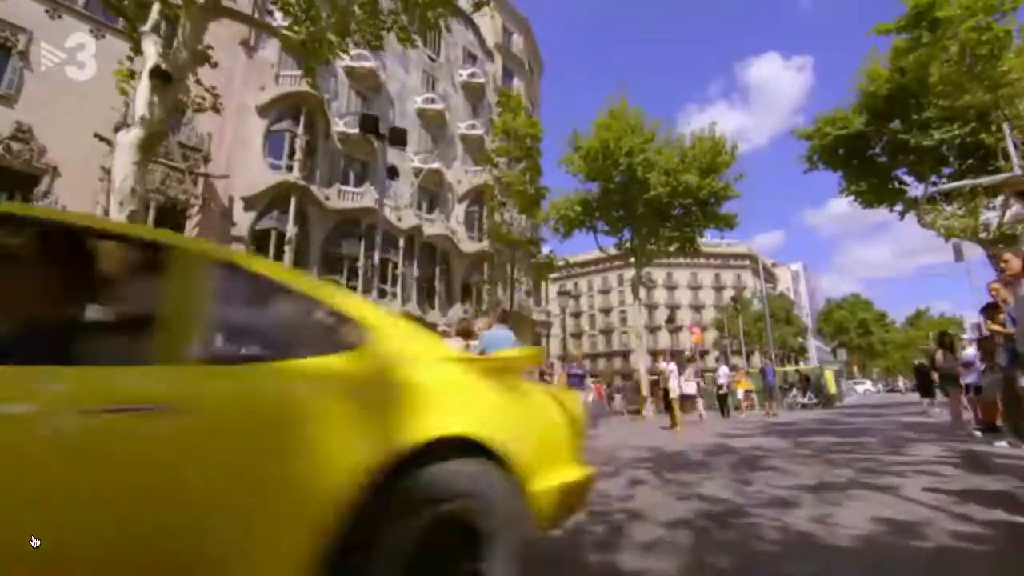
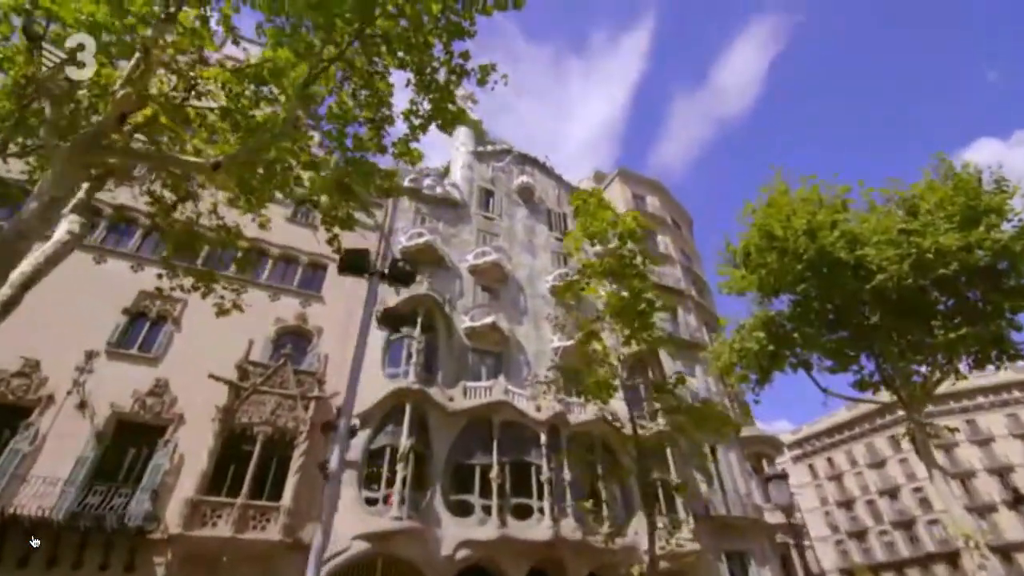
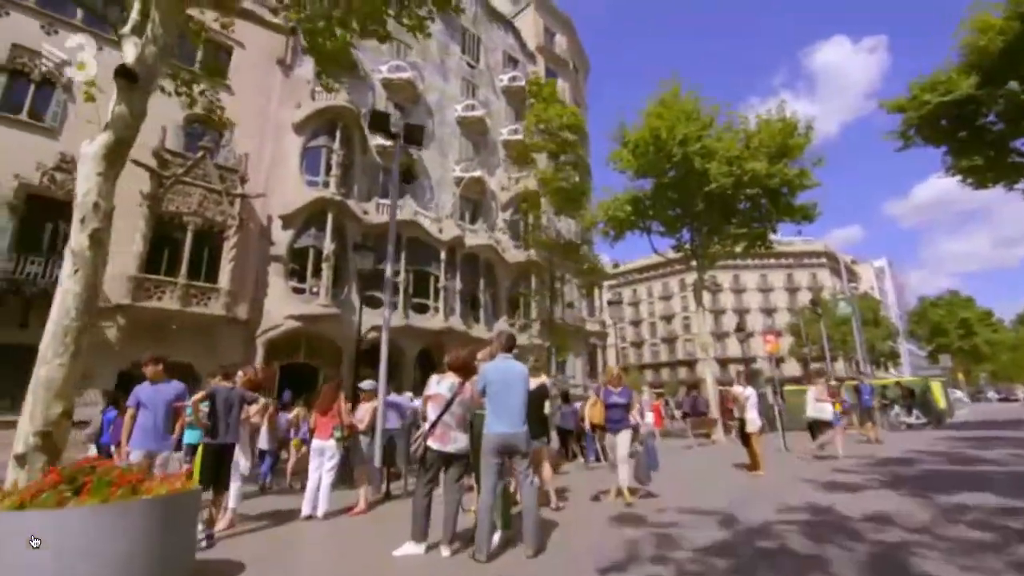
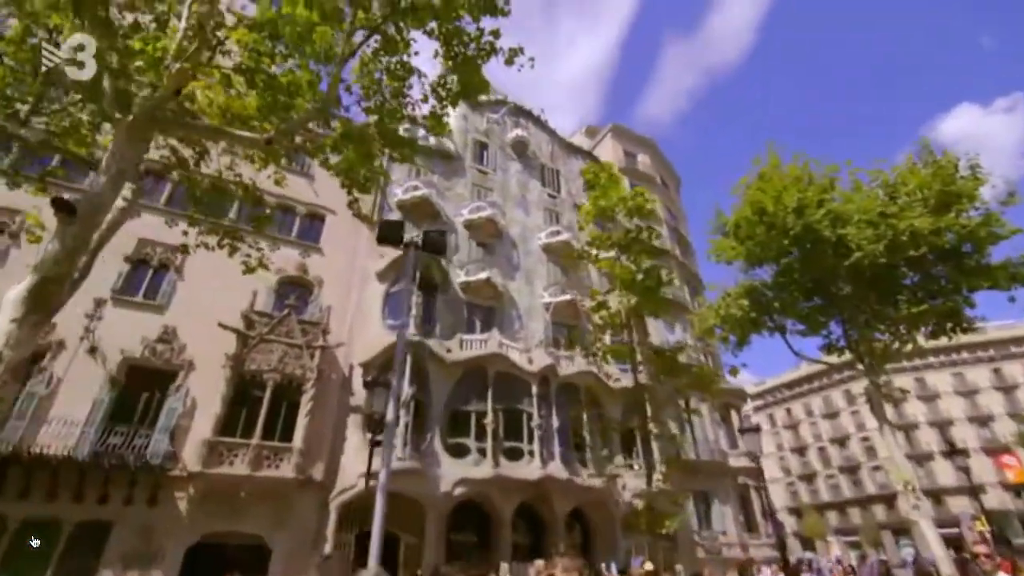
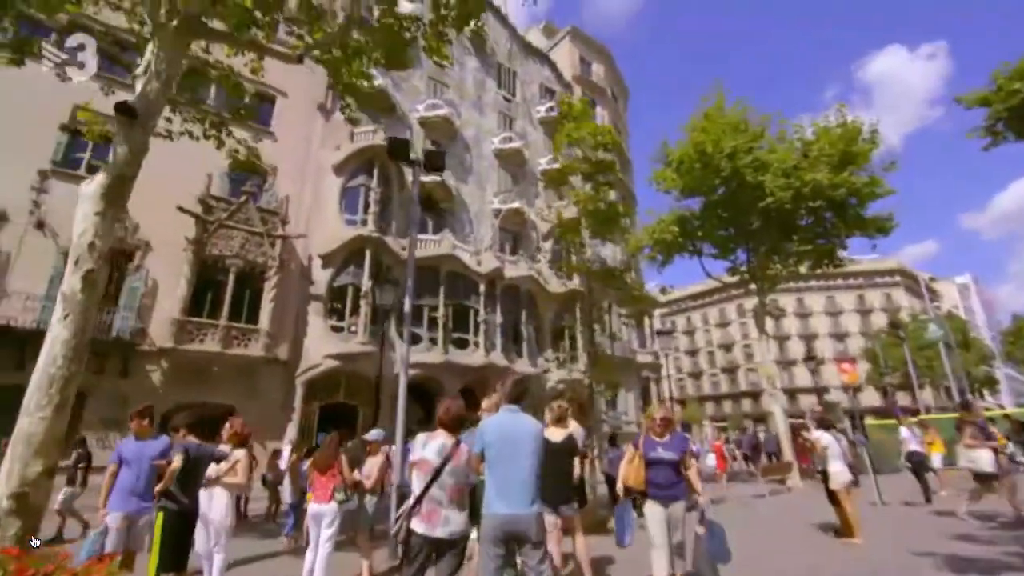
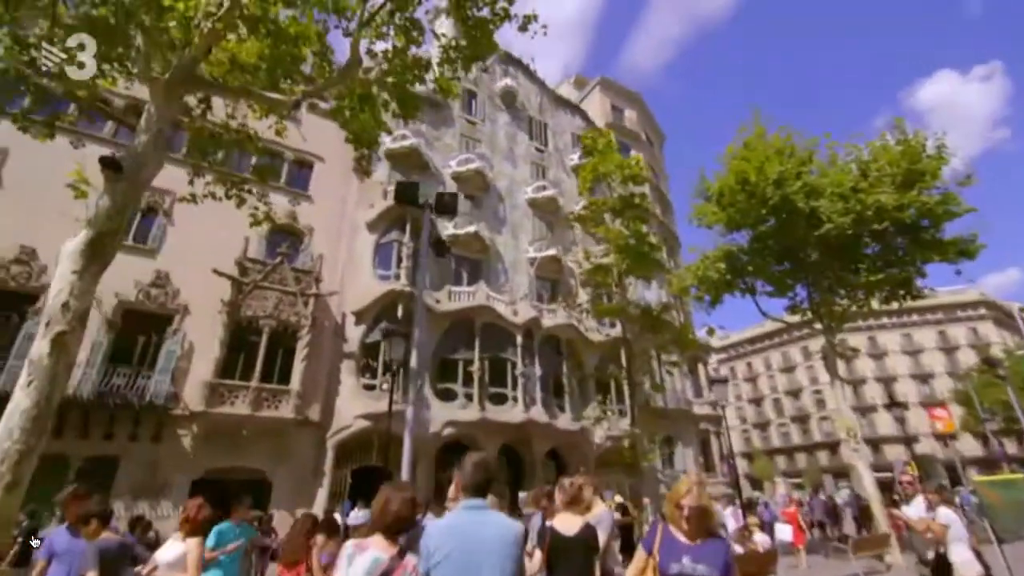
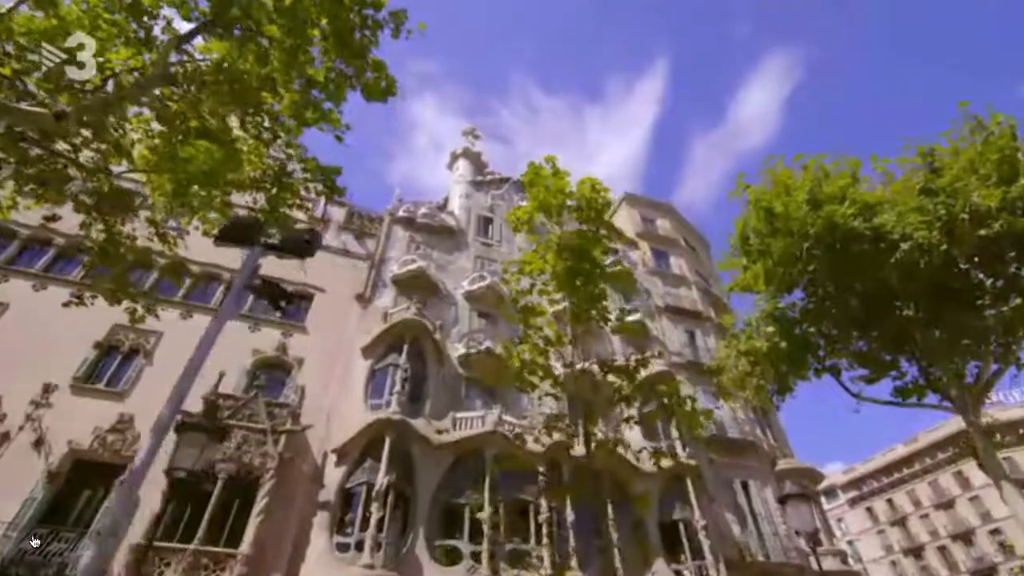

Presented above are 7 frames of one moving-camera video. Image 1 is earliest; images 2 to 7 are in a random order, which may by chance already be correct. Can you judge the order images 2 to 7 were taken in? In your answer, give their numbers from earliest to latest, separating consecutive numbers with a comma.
3, 5, 6, 4, 2, 7
